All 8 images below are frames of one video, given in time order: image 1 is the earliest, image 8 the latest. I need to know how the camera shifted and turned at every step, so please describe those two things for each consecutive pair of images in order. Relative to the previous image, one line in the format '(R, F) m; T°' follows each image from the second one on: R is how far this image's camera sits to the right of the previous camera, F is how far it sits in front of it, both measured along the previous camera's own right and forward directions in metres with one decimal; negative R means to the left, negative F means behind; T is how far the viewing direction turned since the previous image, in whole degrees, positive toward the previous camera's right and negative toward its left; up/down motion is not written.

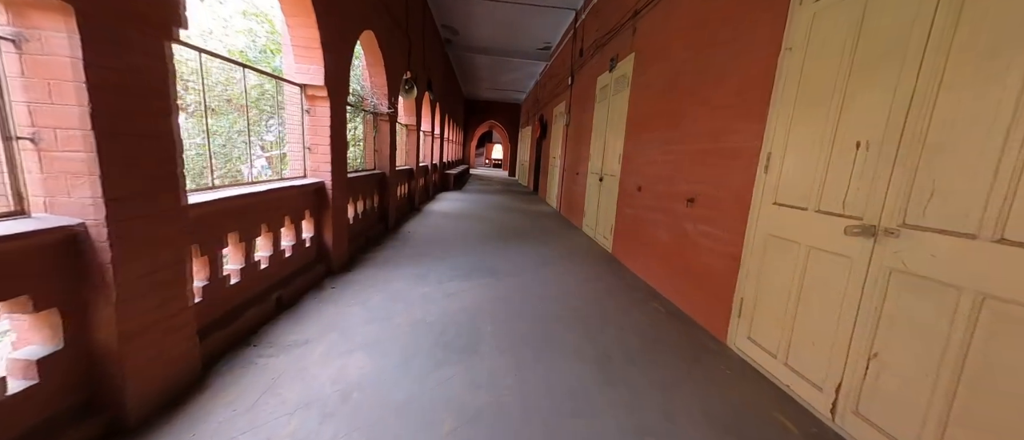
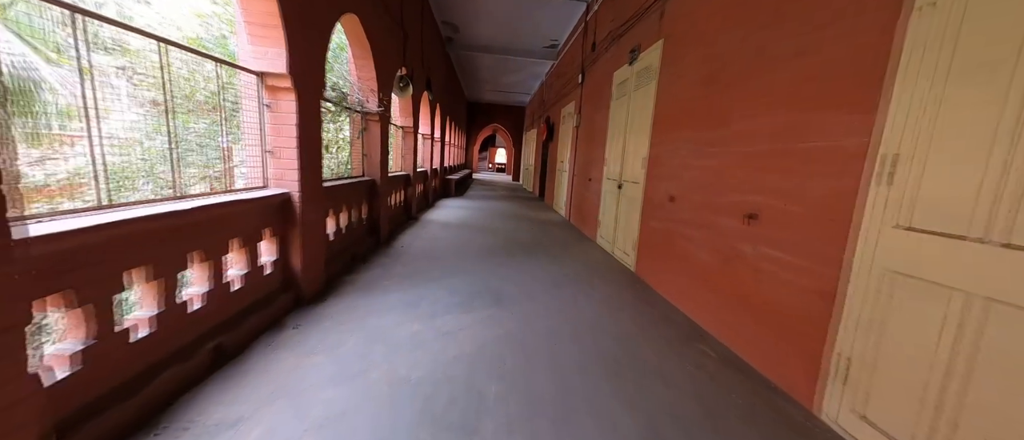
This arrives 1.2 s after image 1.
(0.0, +0.5) m; -1°
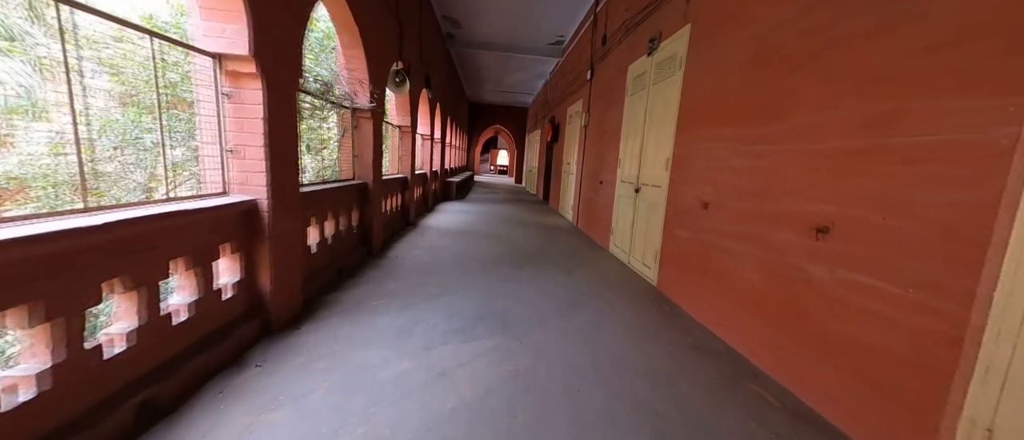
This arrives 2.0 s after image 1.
(-0.1, +0.4) m; 0°
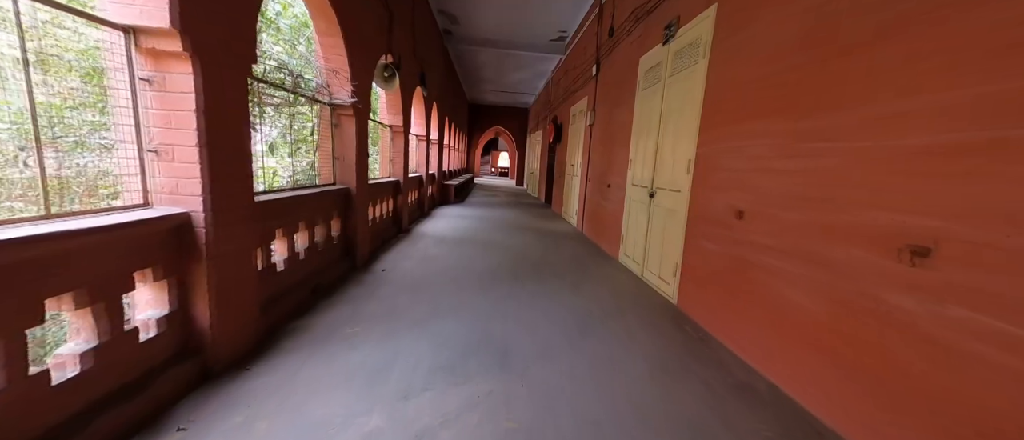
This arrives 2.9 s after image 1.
(0.0, +0.4) m; 0°
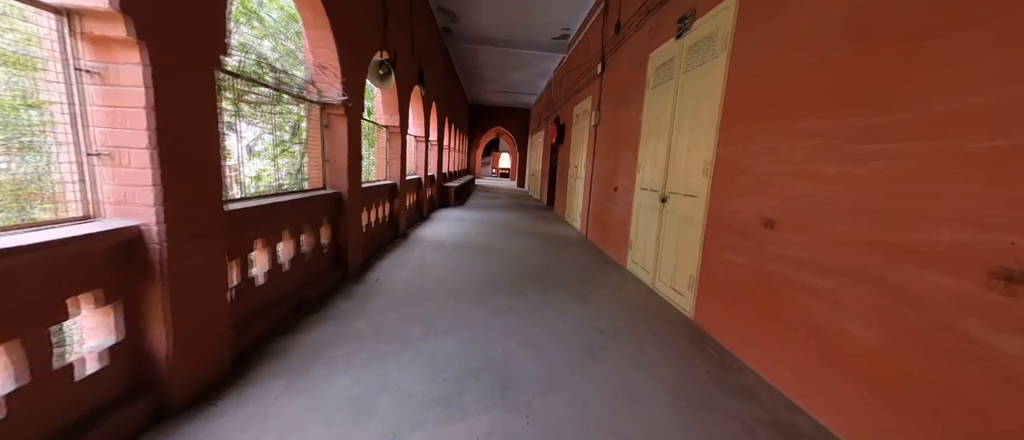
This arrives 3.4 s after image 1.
(0.0, +0.2) m; 0°
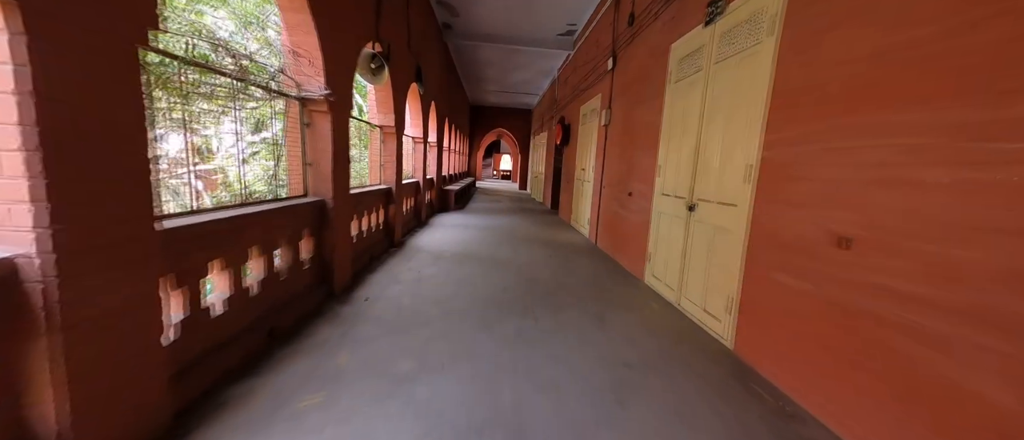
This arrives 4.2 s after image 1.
(-0.1, +0.4) m; 0°
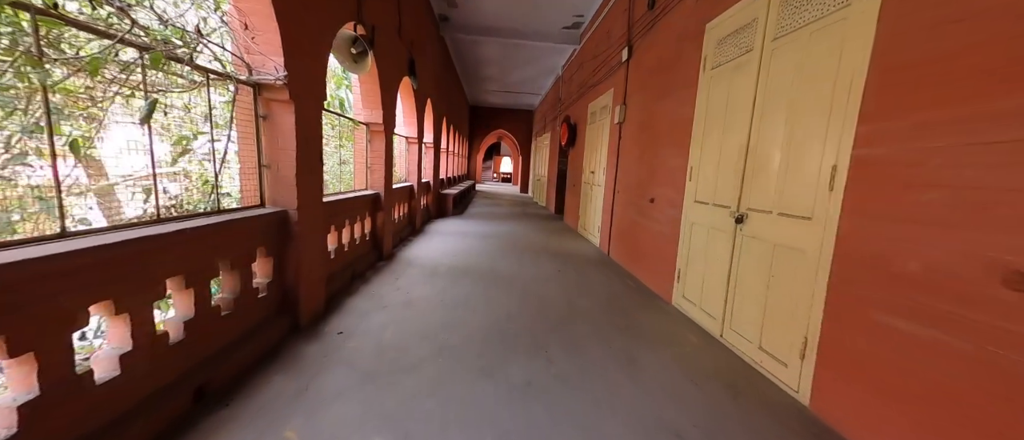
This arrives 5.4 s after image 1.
(0.0, +0.5) m; 0°
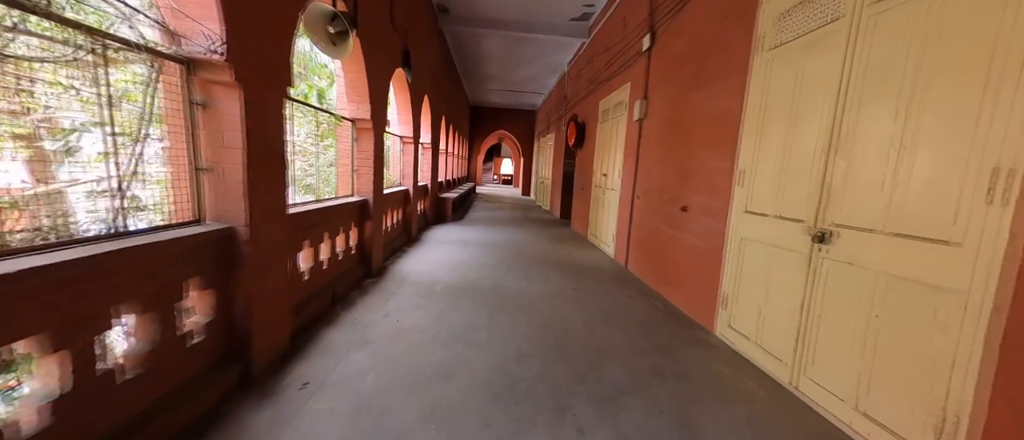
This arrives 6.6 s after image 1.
(-0.1, +0.5) m; 0°
